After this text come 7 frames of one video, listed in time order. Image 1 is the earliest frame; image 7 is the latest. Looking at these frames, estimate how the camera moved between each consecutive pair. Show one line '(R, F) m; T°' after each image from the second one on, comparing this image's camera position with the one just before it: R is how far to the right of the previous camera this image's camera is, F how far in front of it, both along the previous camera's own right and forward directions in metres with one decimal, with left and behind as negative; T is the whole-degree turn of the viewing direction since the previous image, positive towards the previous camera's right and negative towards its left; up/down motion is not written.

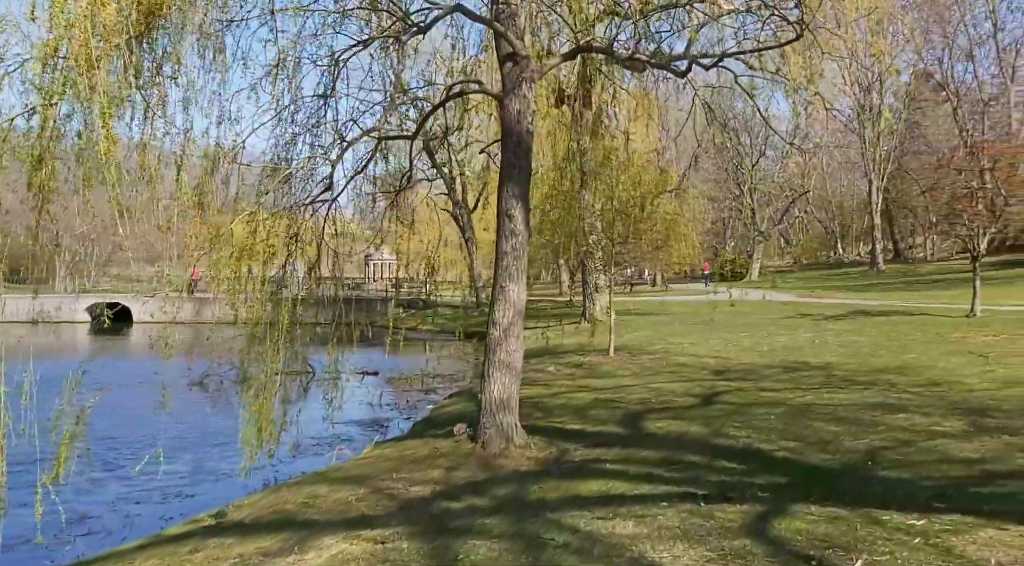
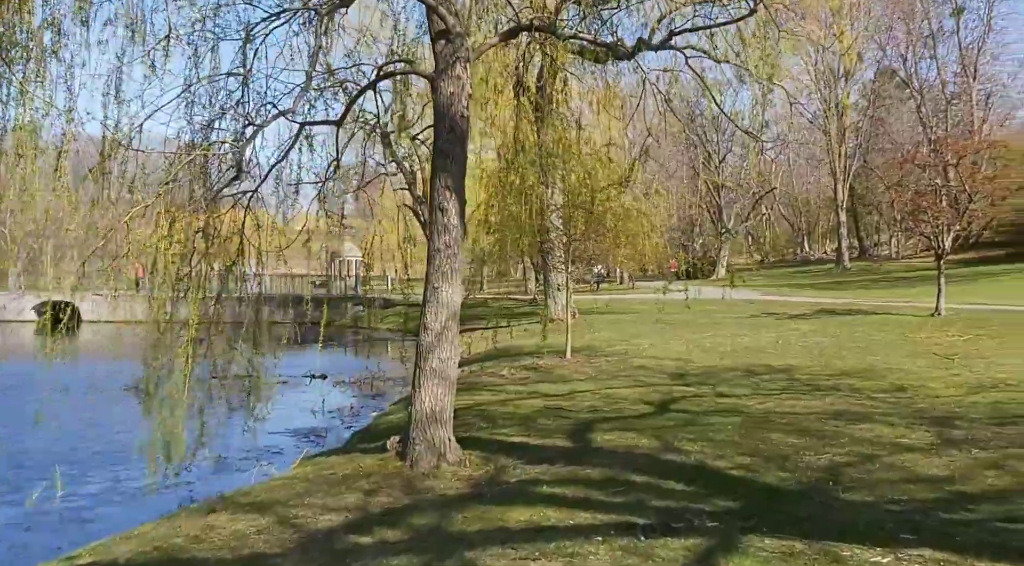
(+0.2, +0.5) m; +2°
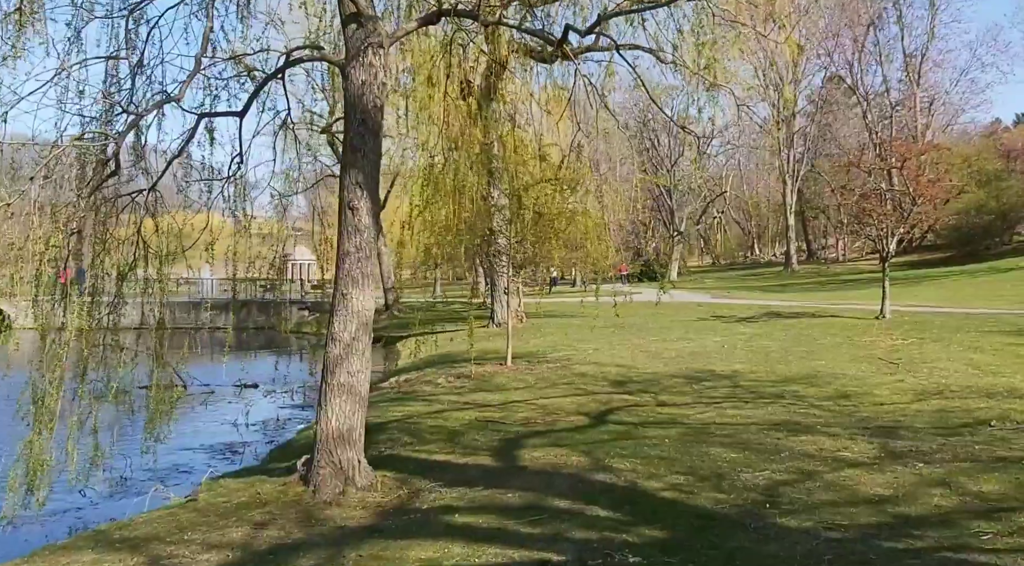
(+0.2, +0.5) m; +3°
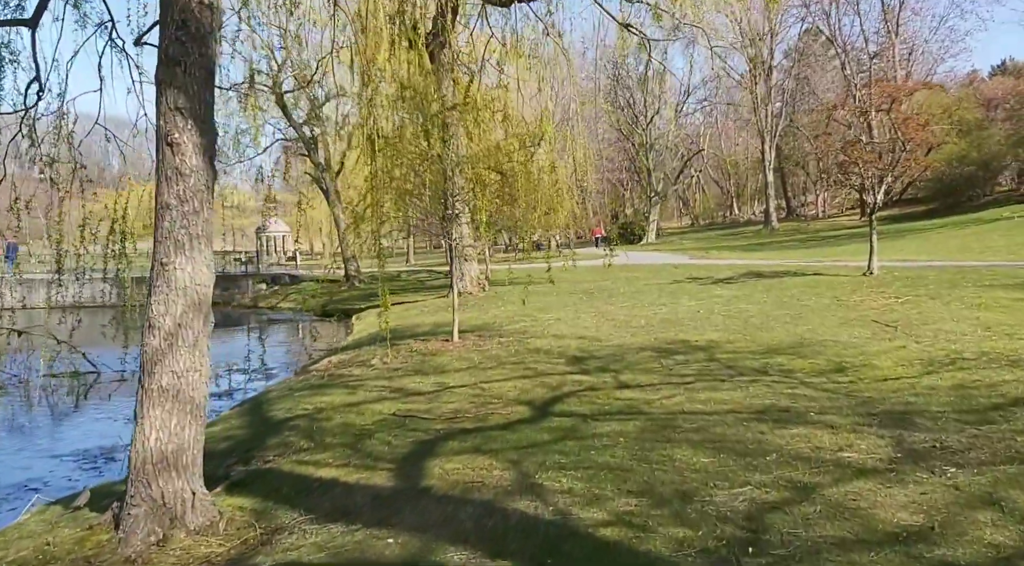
(+0.4, +1.5) m; +1°
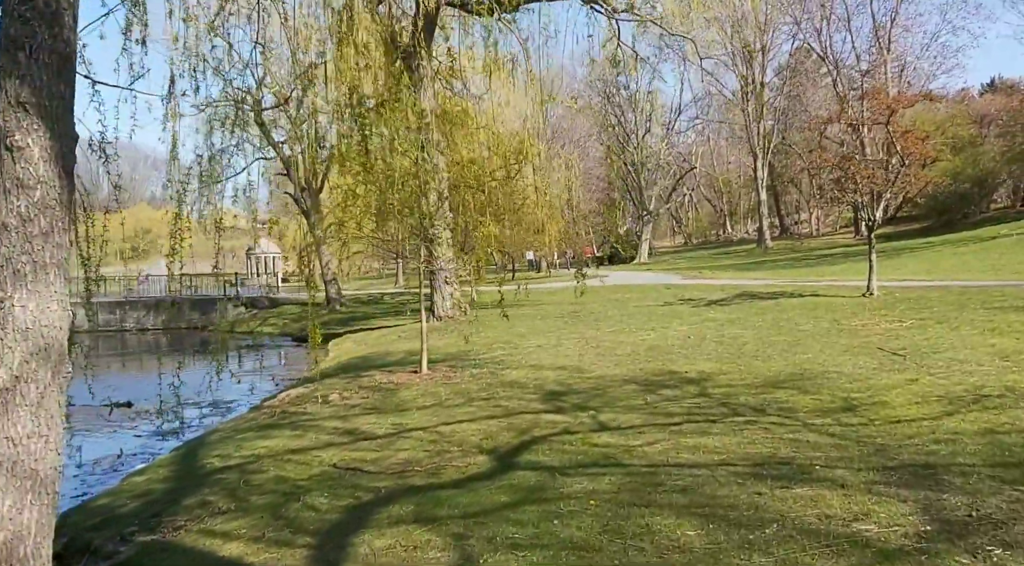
(+0.2, +0.9) m; 0°
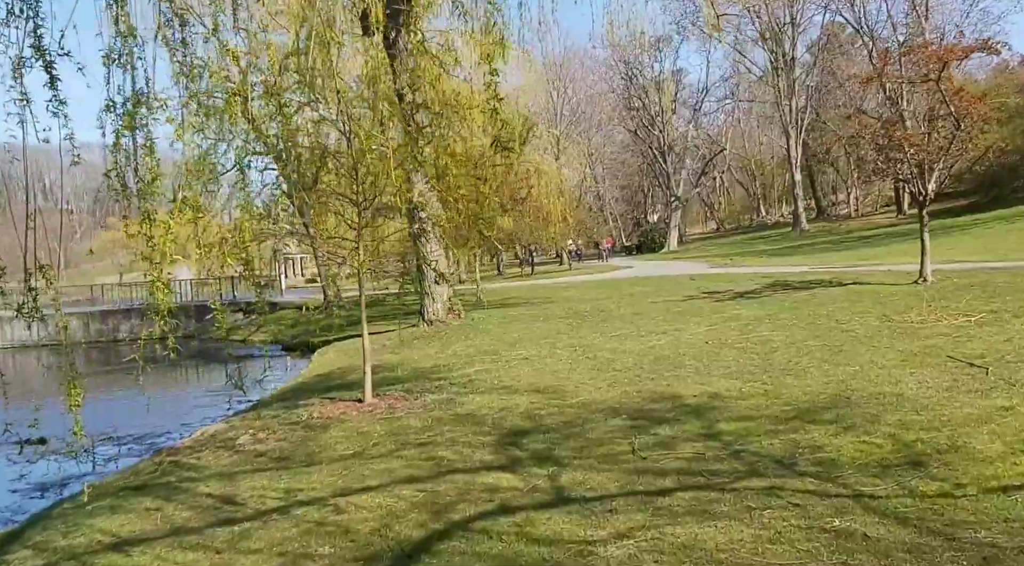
(+0.6, +2.1) m; -2°
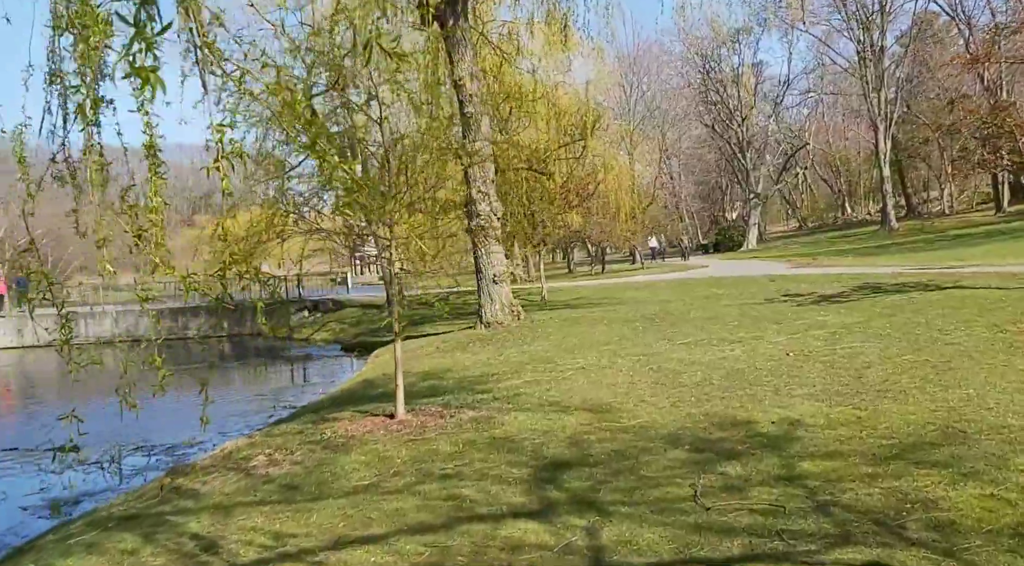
(+0.2, +0.9) m; -5°
